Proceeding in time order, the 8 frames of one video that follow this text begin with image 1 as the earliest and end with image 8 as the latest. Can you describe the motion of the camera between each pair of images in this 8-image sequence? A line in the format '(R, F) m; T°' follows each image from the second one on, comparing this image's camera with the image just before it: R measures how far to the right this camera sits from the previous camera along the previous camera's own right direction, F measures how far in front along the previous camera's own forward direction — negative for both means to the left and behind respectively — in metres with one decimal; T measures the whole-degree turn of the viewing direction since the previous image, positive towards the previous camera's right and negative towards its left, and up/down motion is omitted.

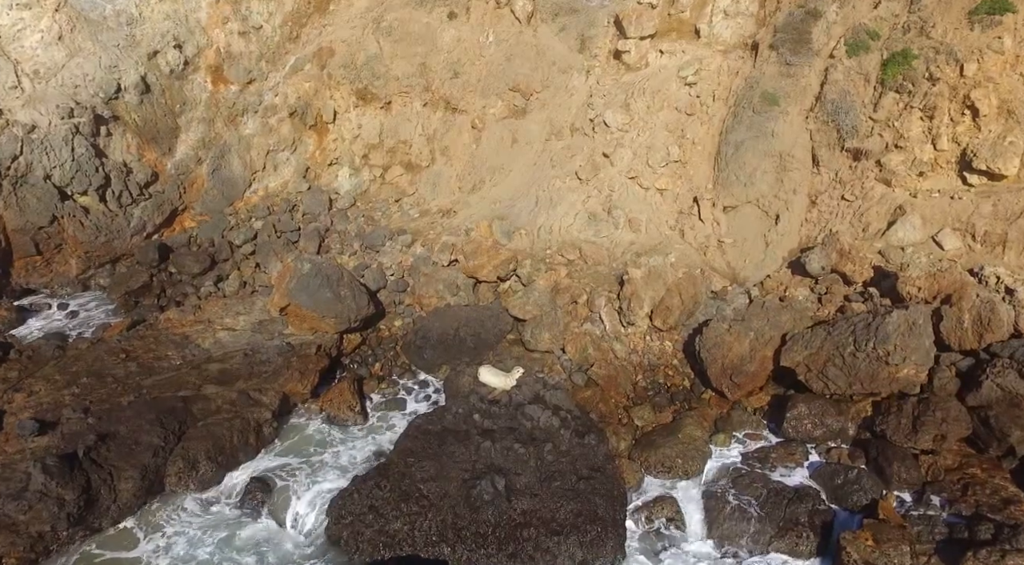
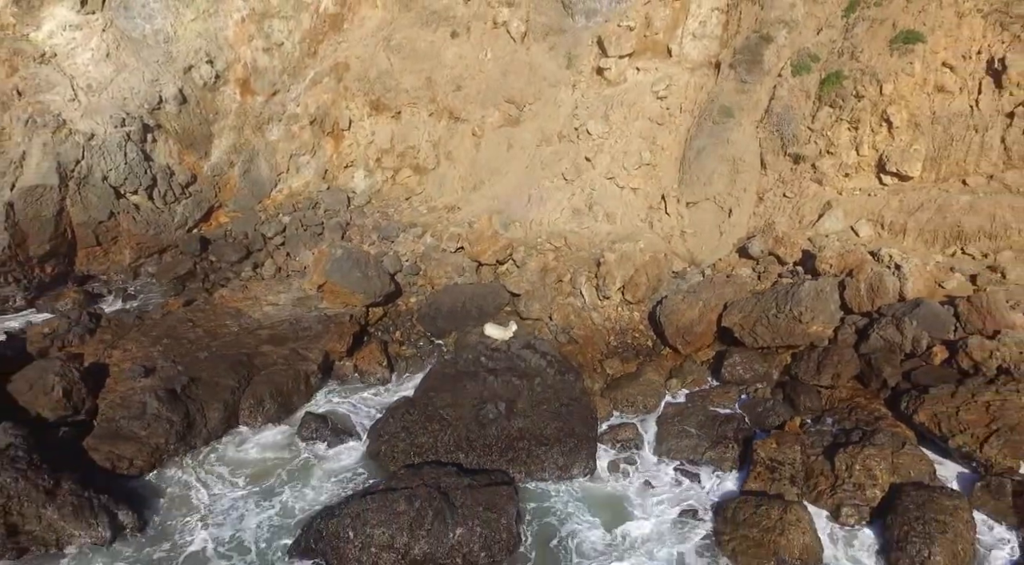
(-0.1, -3.2) m; 0°
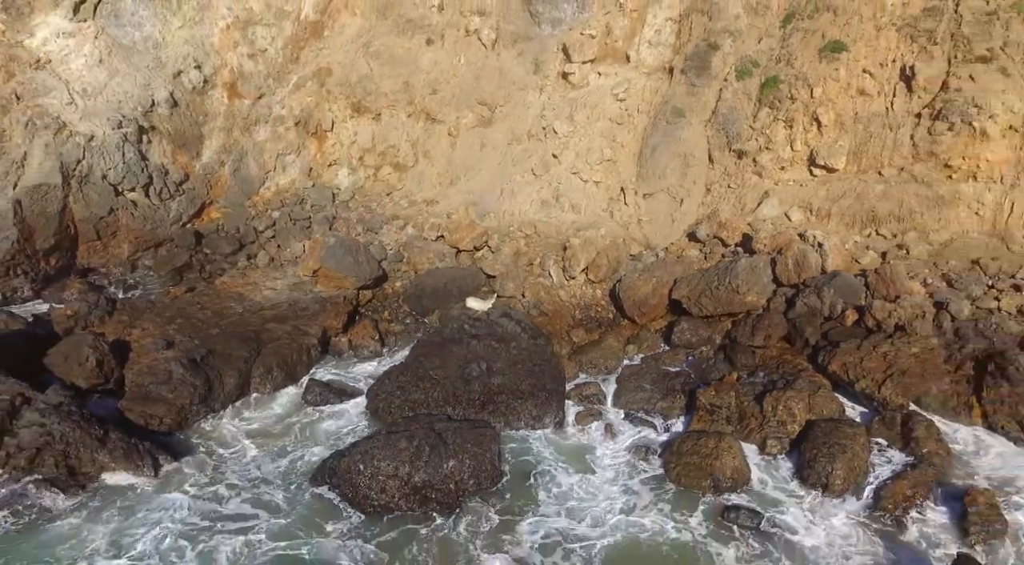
(-0.2, -2.2) m; +2°
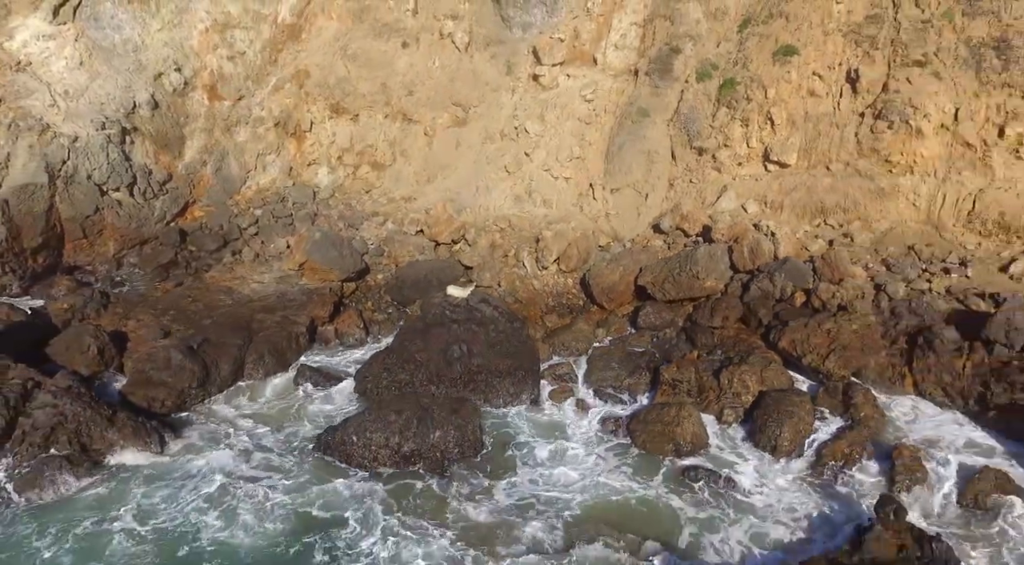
(-0.1, -1.2) m; +2°
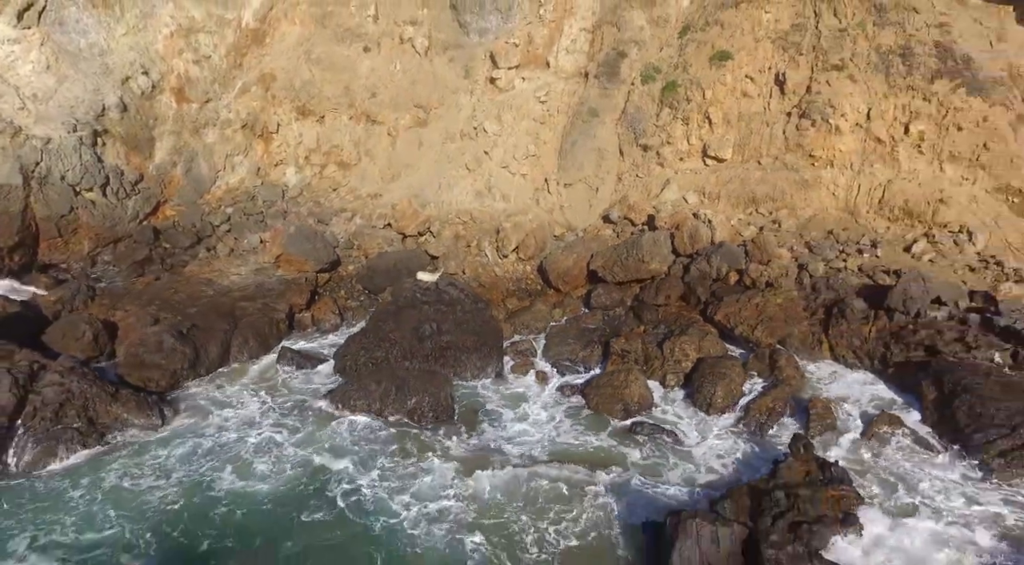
(-0.2, -1.8) m; +3°
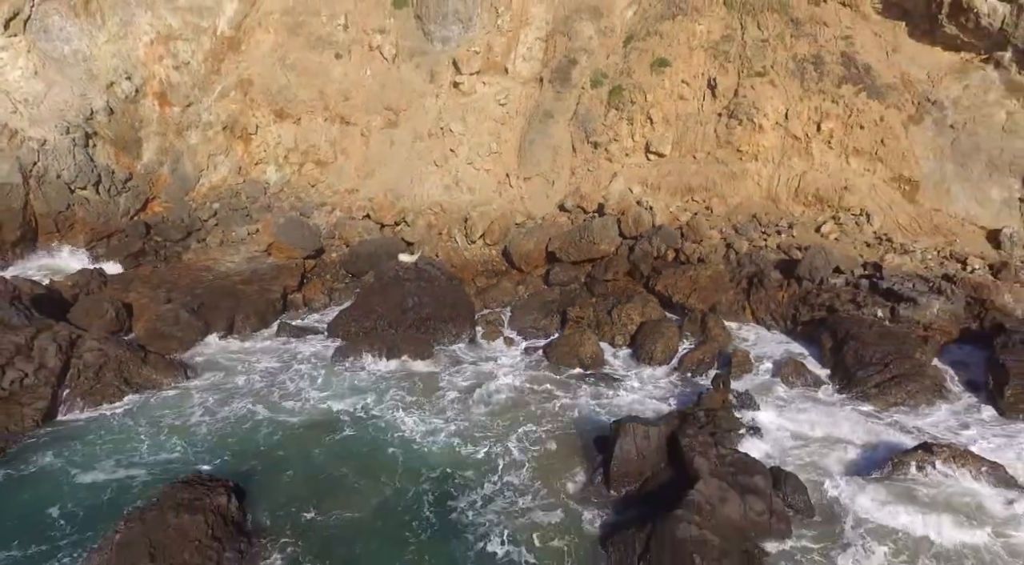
(-0.4, -3.0) m; +3°
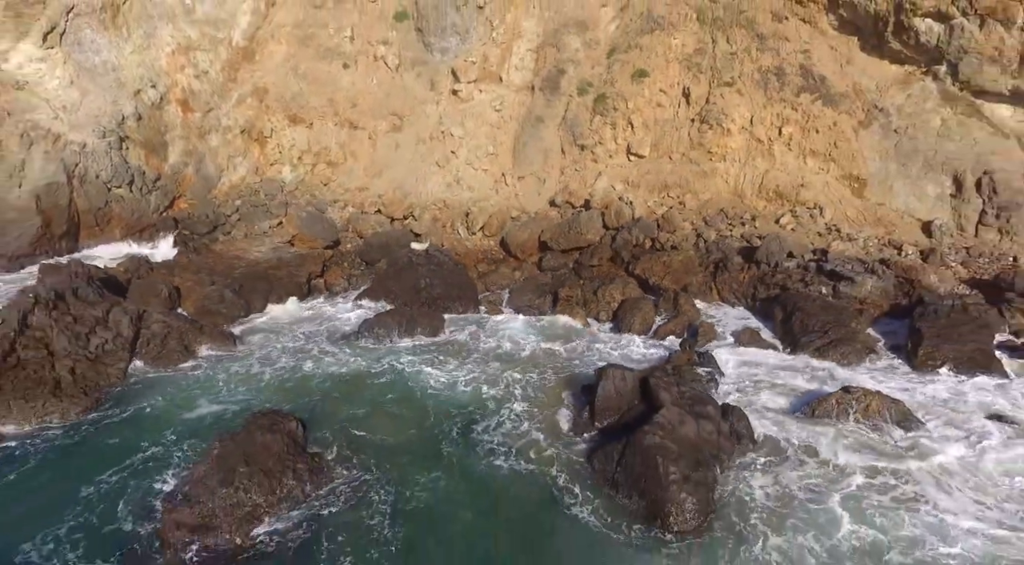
(-0.4, -3.3) m; +1°
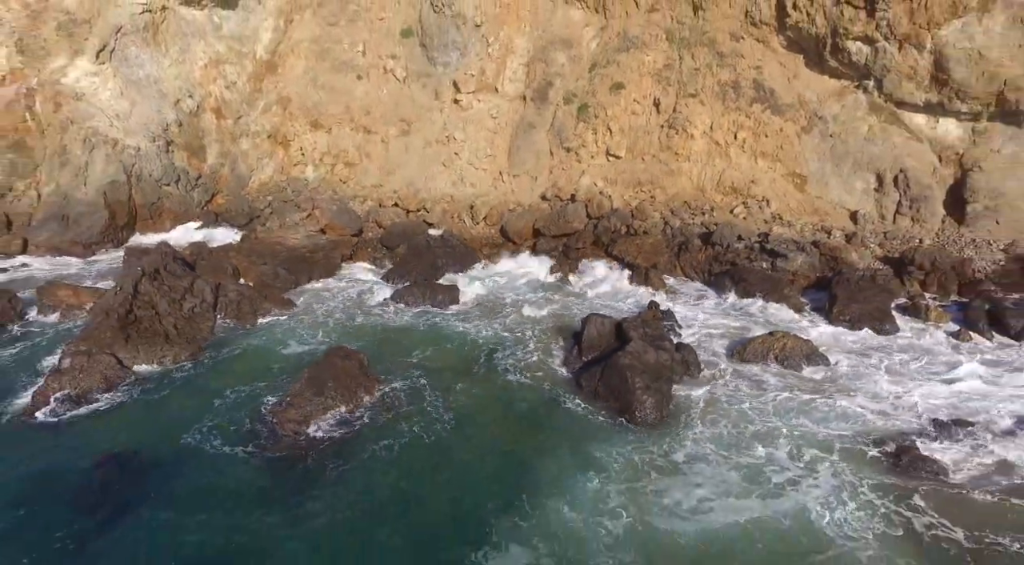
(-0.7, -5.3) m; +1°
